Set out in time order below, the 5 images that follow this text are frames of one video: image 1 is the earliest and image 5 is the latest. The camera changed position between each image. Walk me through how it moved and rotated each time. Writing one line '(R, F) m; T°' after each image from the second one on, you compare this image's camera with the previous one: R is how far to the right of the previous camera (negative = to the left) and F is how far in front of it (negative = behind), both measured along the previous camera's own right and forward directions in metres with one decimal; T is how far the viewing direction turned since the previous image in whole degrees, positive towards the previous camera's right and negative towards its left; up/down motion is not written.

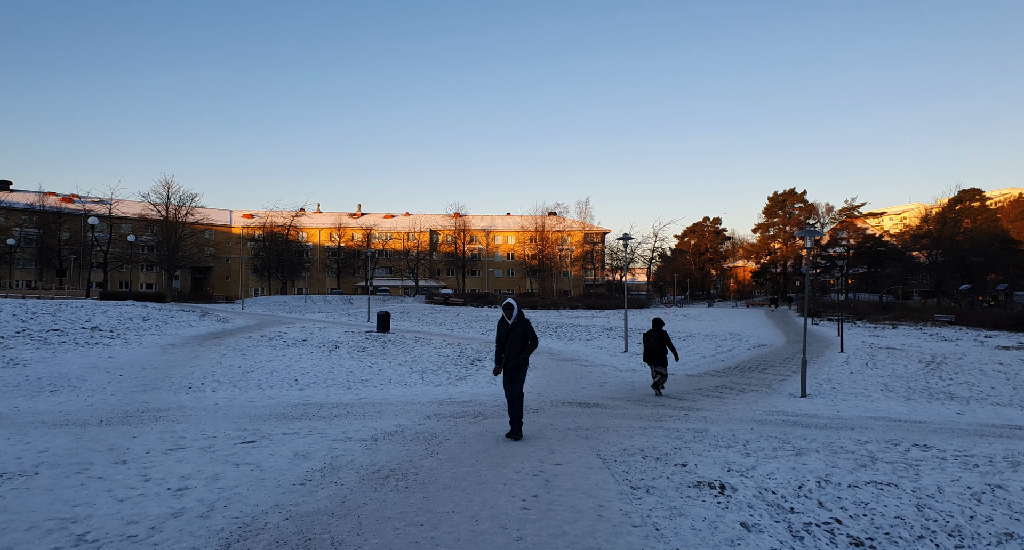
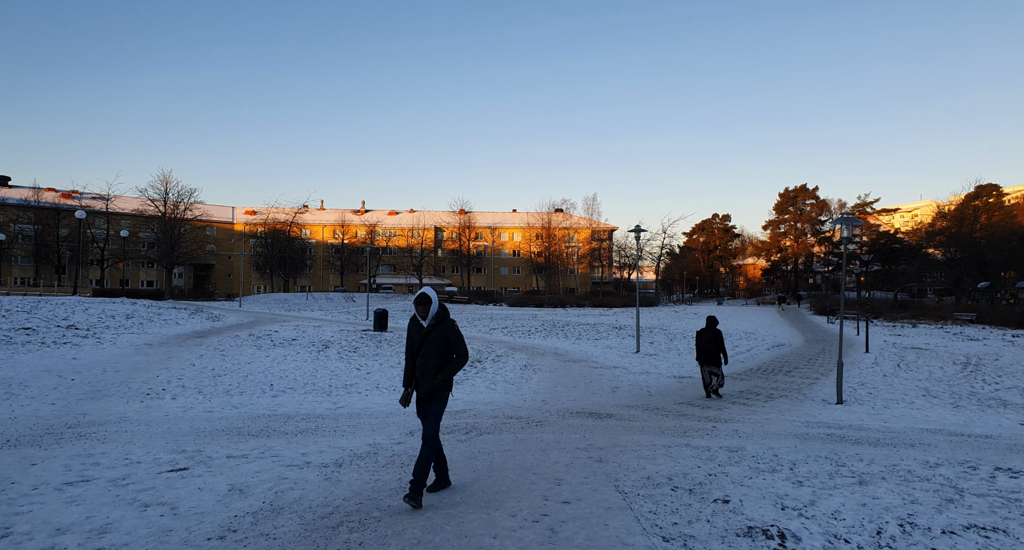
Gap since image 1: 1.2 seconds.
(+0.1, +1.7) m; -1°
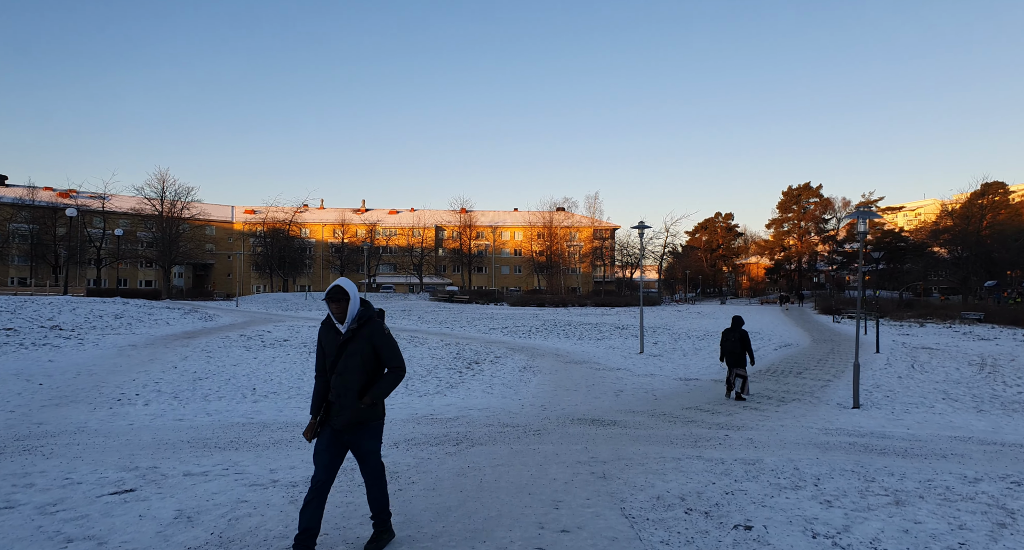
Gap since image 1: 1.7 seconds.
(+0.1, +0.8) m; 0°
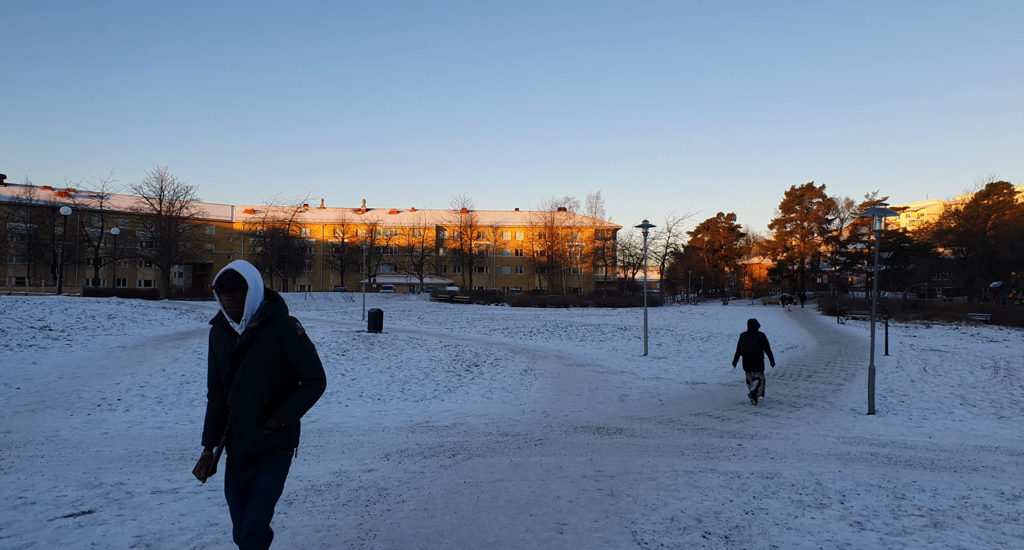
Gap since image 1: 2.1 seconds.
(0.0, +0.6) m; 0°
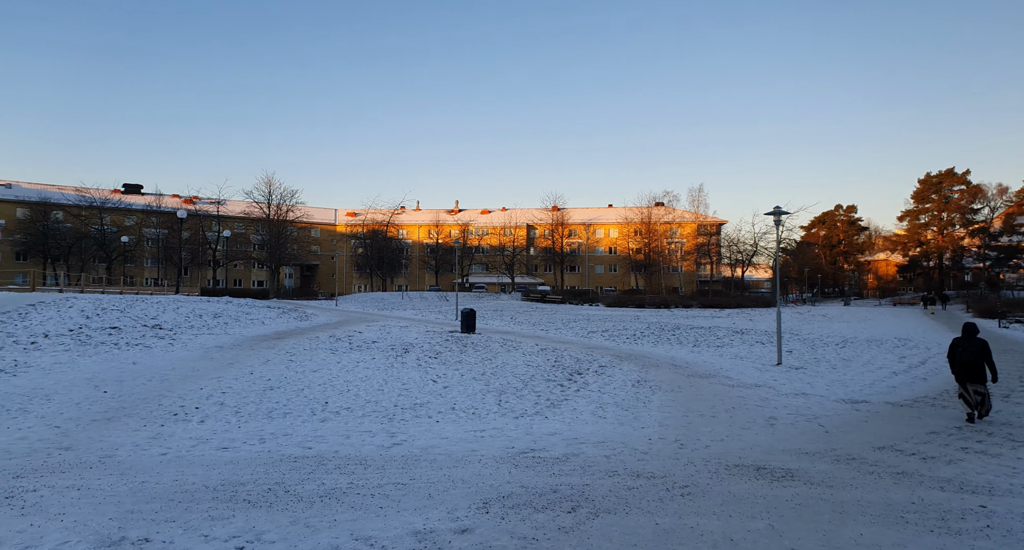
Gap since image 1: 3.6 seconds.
(-0.4, +1.9) m; -9°
